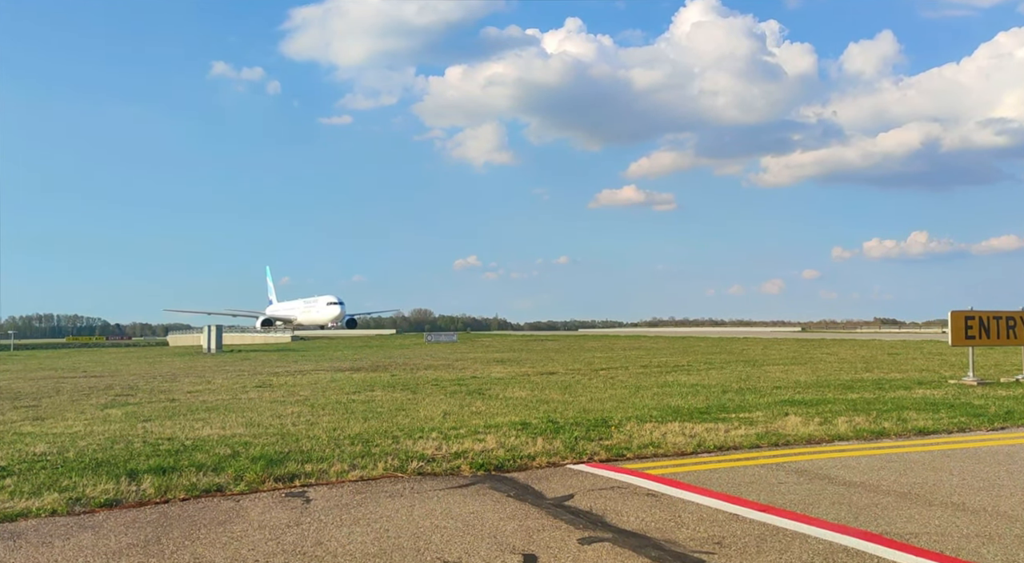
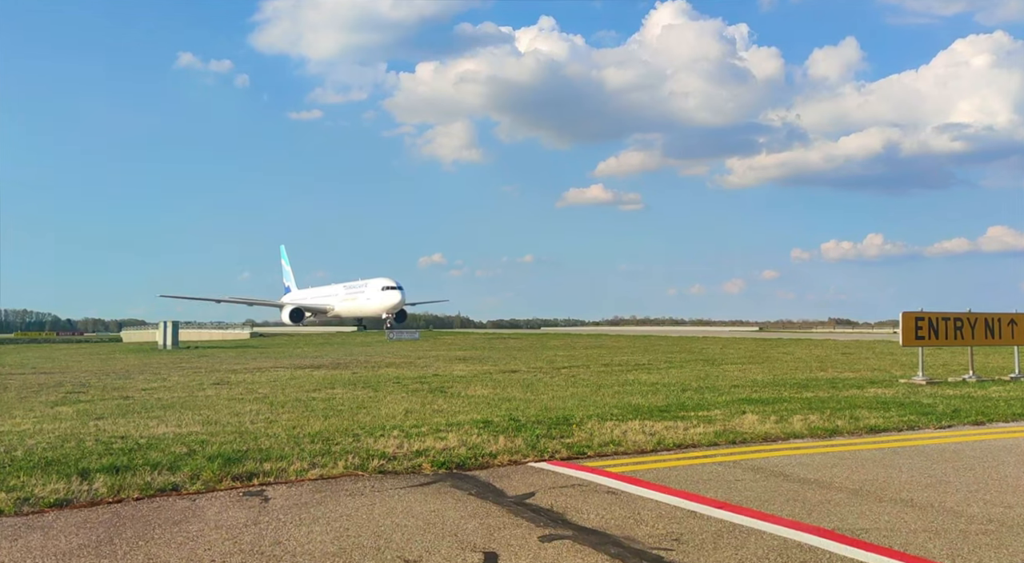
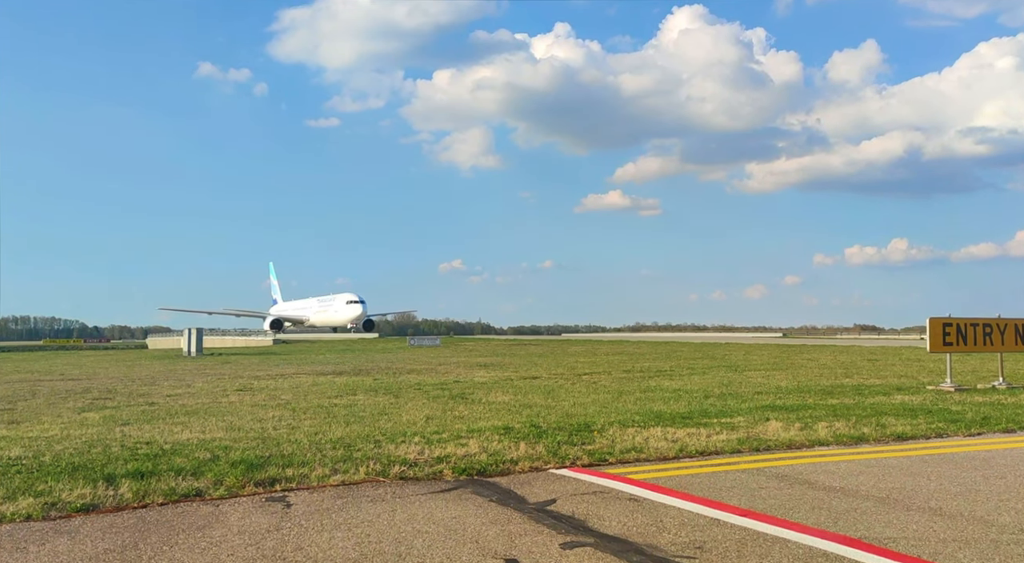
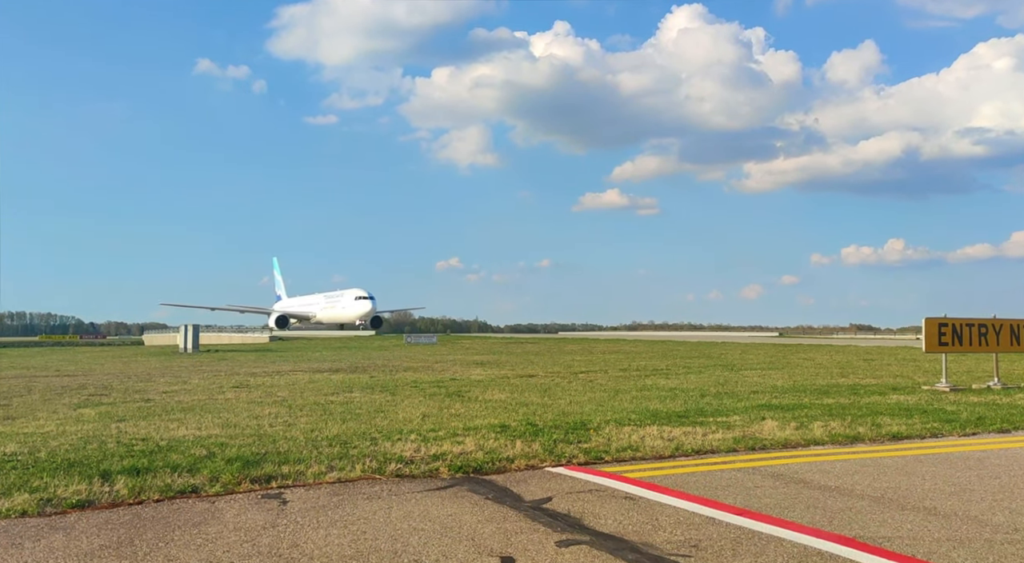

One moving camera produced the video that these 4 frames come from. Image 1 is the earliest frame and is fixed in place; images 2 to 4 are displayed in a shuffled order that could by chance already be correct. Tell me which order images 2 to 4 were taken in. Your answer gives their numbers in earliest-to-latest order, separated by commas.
3, 4, 2
